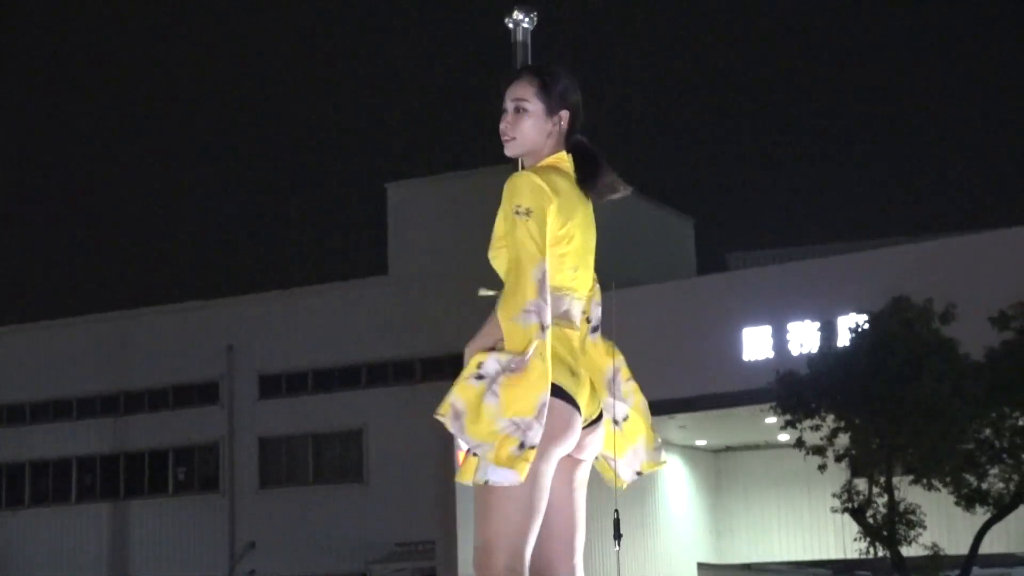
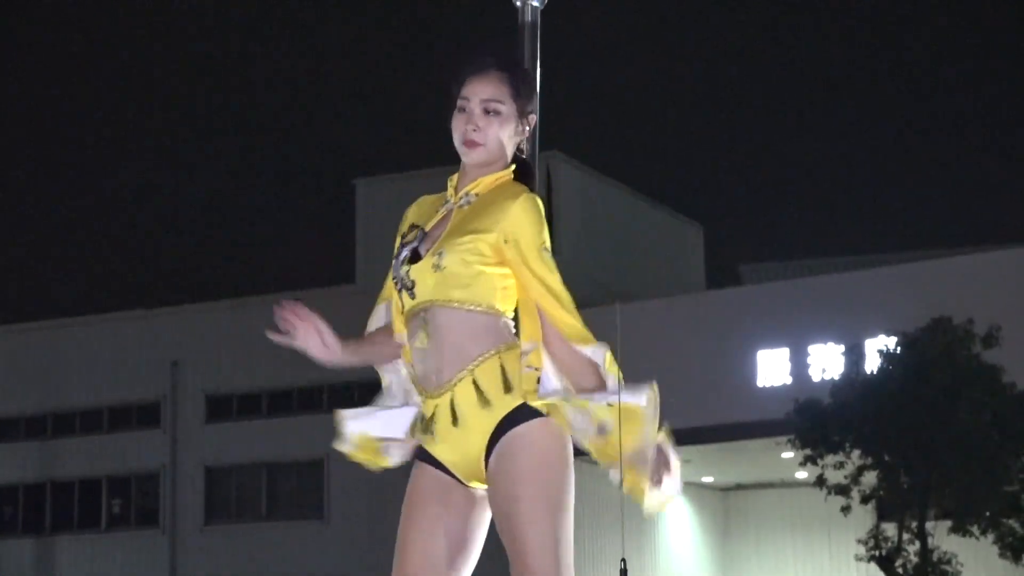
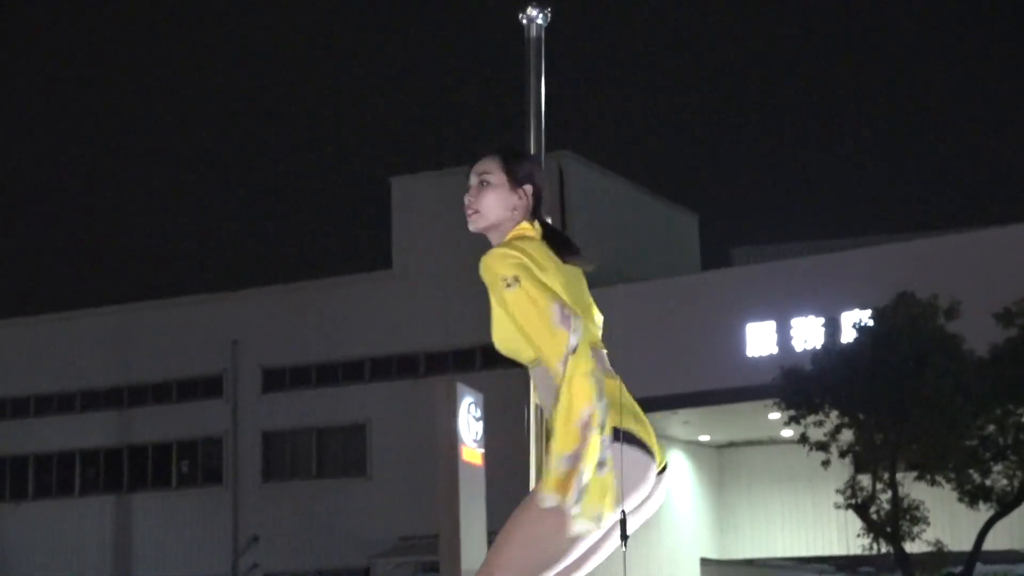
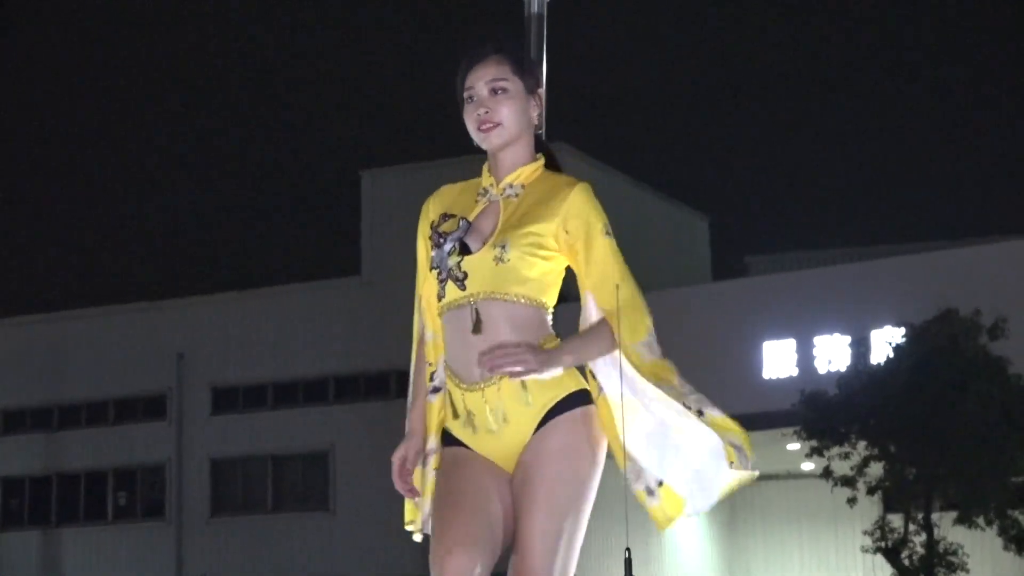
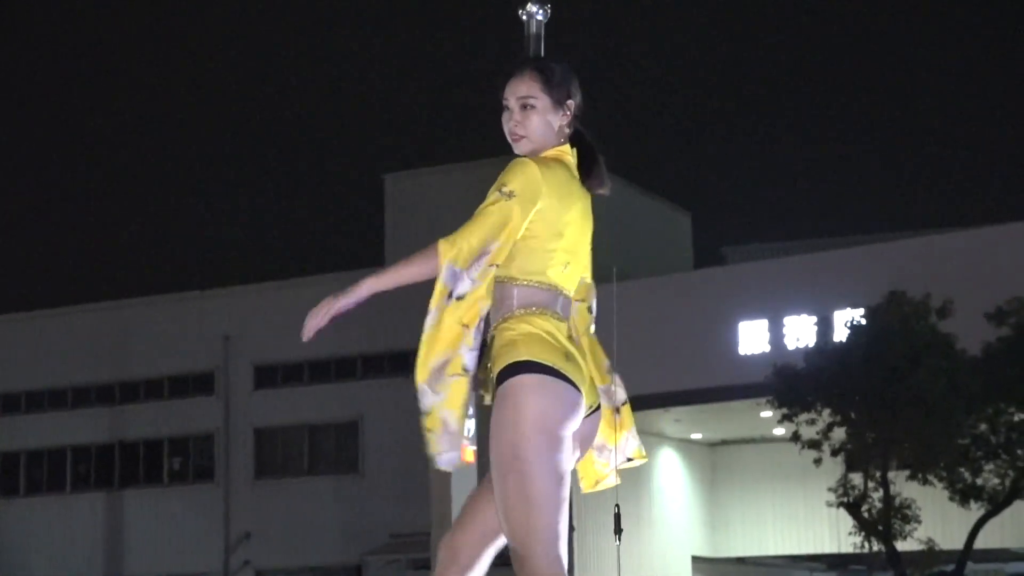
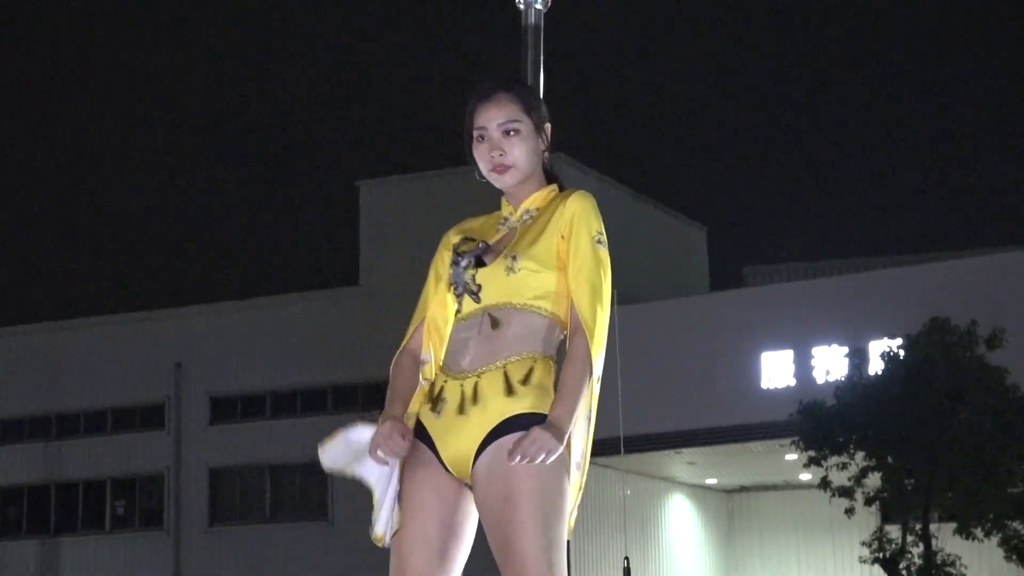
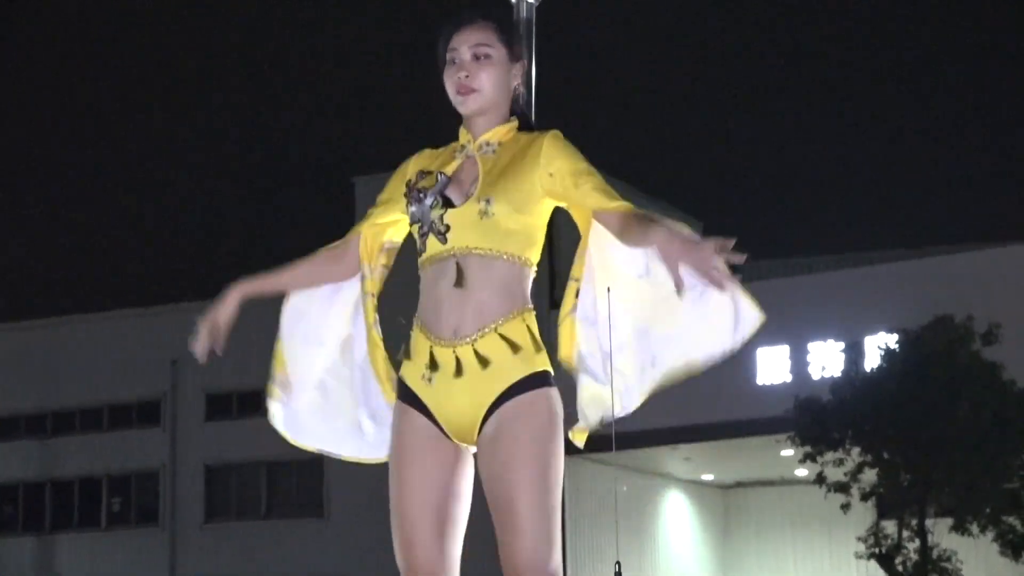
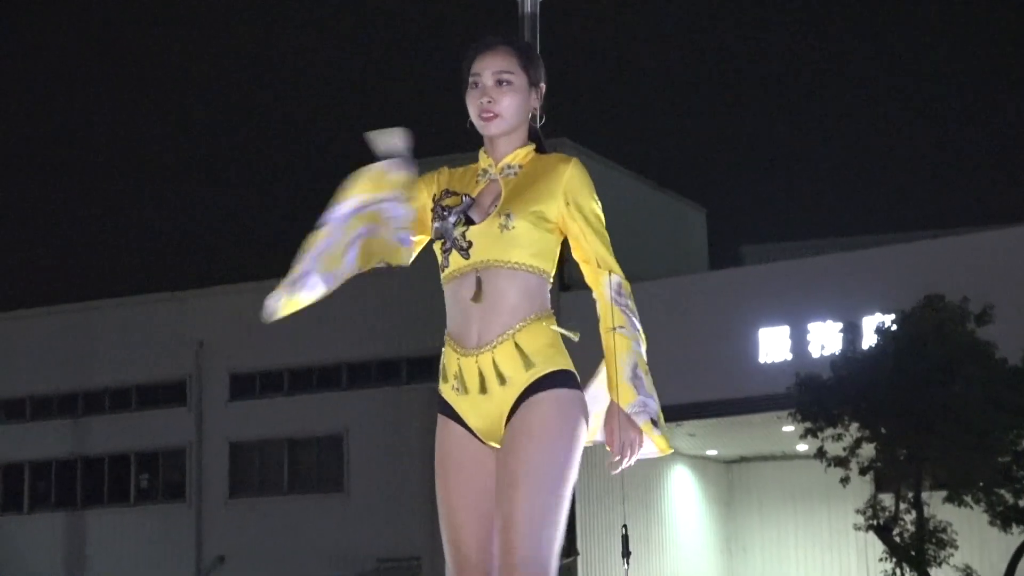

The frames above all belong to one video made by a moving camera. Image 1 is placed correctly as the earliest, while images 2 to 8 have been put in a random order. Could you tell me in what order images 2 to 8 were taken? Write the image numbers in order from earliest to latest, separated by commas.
3, 5, 8, 4, 7, 2, 6
